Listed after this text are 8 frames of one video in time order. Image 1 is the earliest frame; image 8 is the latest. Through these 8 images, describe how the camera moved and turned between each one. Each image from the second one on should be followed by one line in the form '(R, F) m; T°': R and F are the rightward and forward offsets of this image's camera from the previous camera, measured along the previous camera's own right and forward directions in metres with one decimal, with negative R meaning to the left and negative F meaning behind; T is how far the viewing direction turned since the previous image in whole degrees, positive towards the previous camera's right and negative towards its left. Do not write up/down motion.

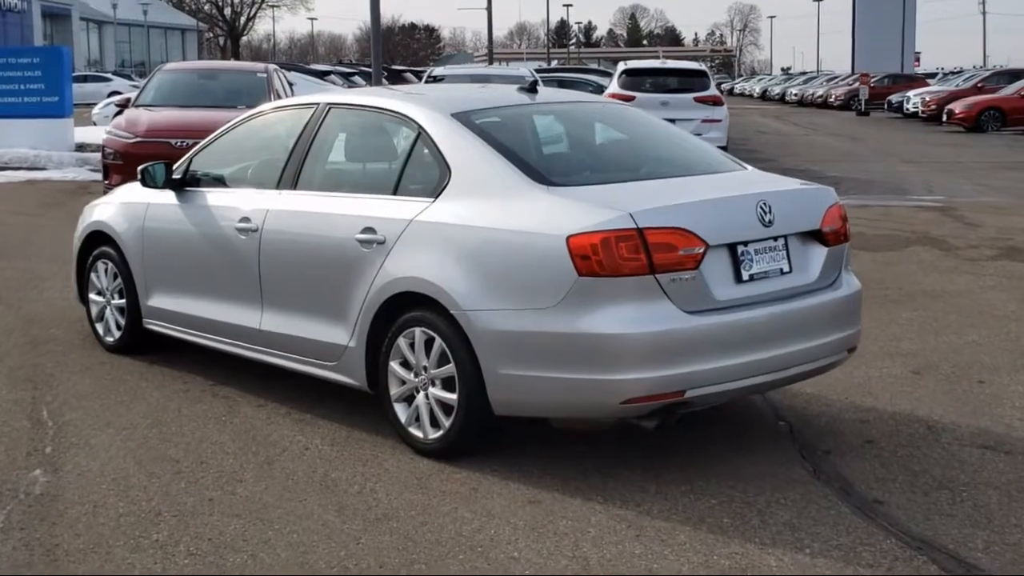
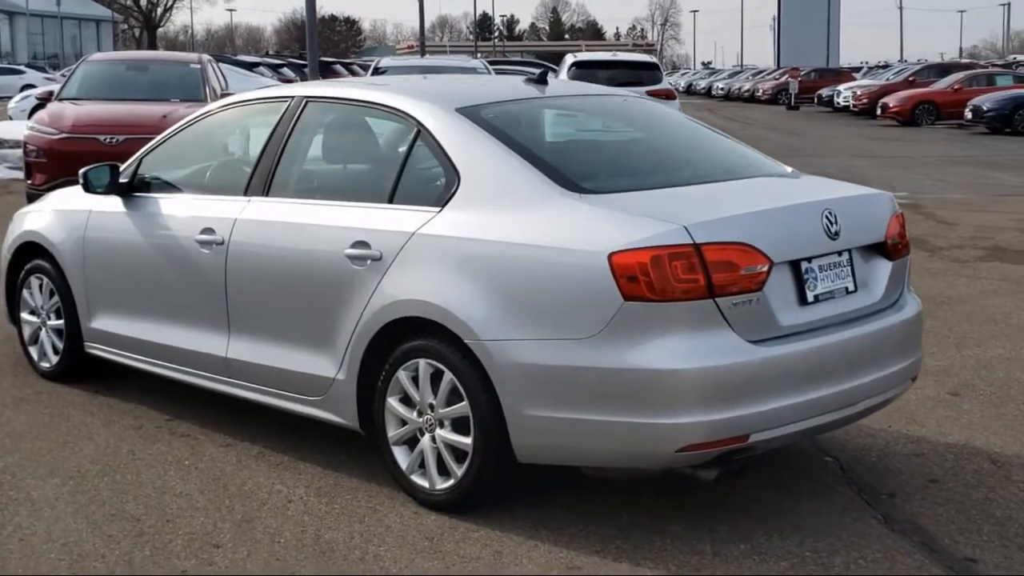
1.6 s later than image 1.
(-0.3, +0.8) m; +3°
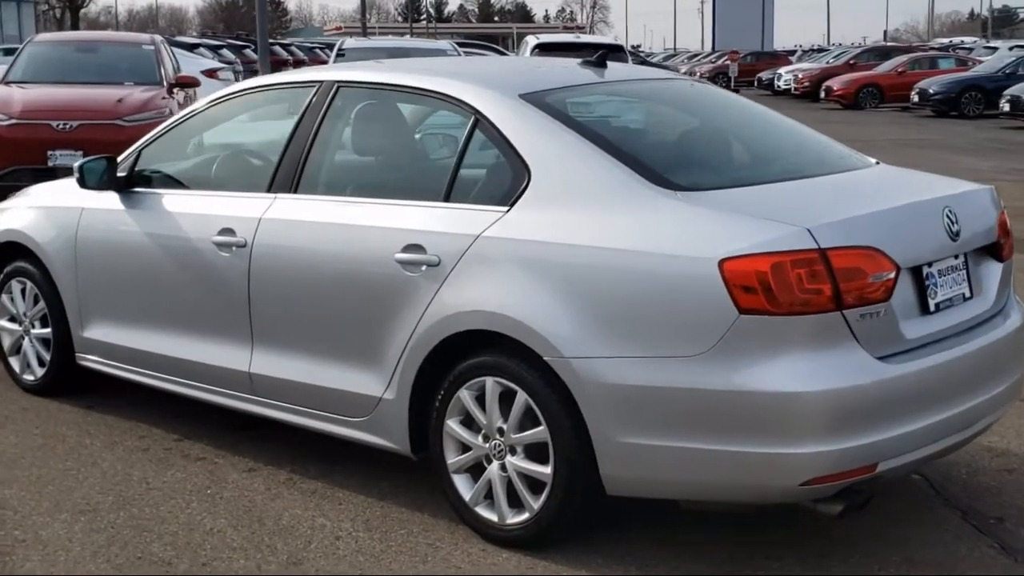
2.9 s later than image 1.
(-0.5, +0.5) m; +3°
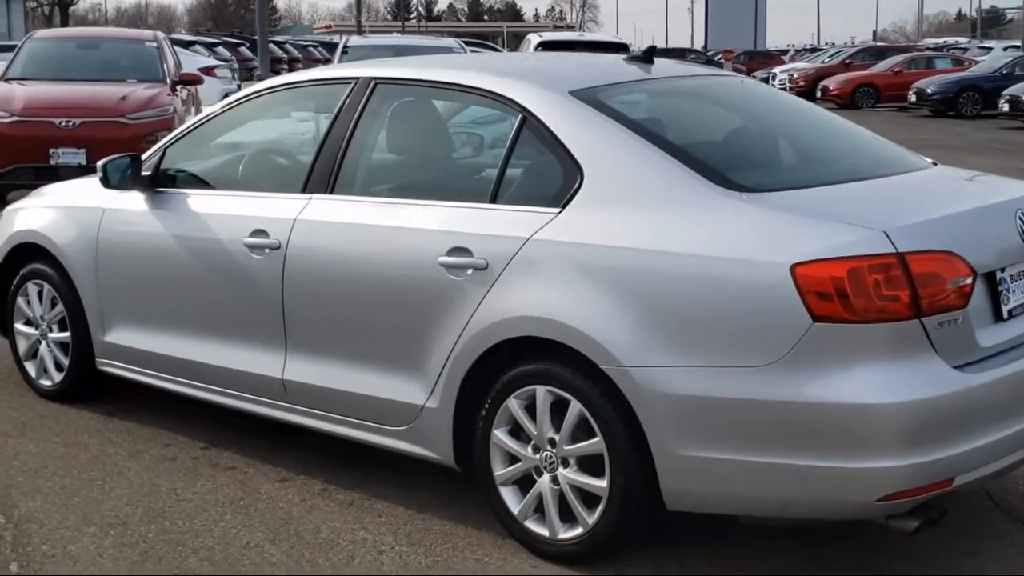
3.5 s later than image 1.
(-0.2, +0.2) m; +1°
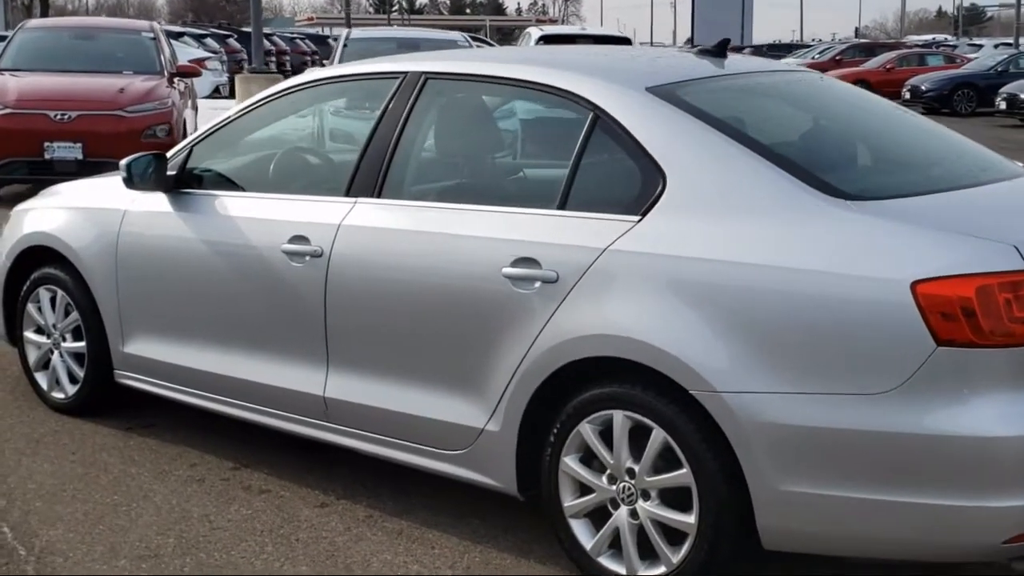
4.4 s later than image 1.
(-0.3, +0.3) m; +1°
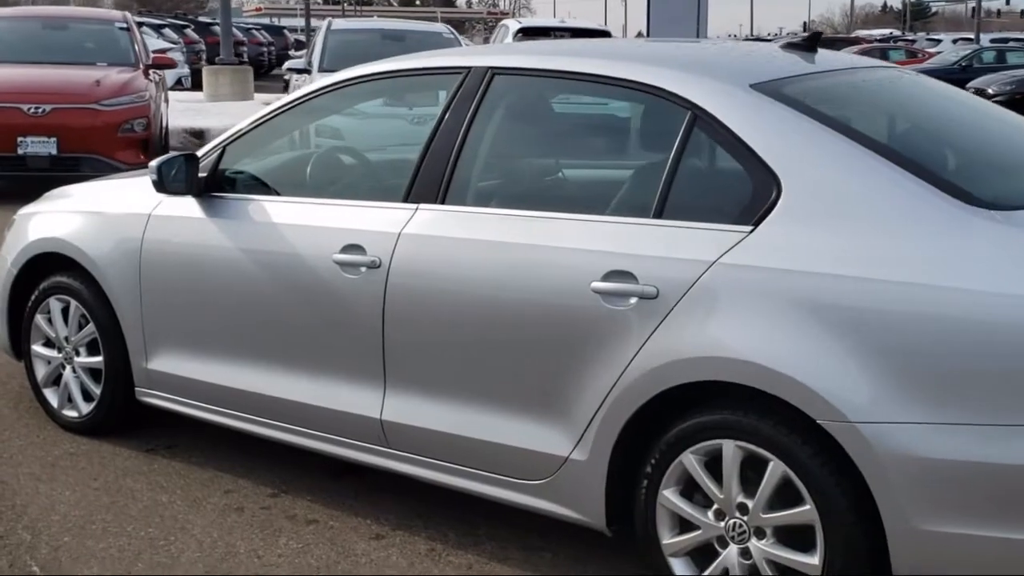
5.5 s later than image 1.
(-0.4, +0.3) m; +2°
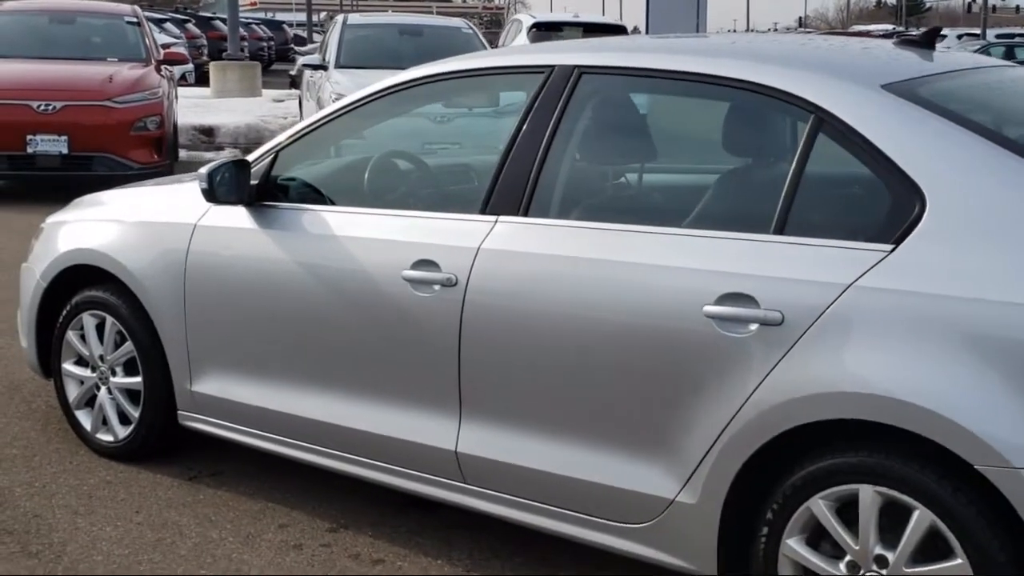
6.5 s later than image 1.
(-0.3, +0.3) m; 0°
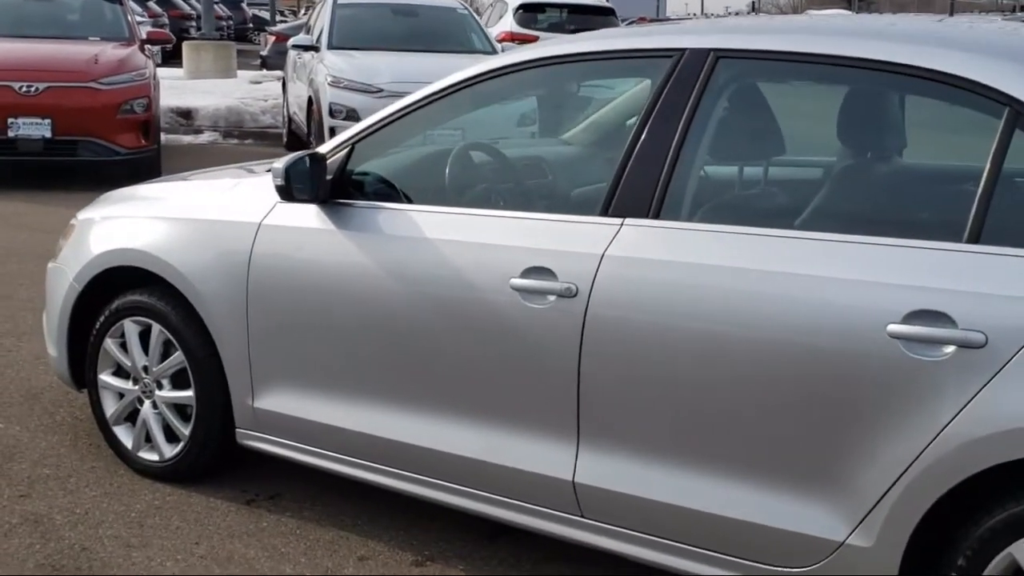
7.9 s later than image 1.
(-0.4, +0.4) m; +2°
